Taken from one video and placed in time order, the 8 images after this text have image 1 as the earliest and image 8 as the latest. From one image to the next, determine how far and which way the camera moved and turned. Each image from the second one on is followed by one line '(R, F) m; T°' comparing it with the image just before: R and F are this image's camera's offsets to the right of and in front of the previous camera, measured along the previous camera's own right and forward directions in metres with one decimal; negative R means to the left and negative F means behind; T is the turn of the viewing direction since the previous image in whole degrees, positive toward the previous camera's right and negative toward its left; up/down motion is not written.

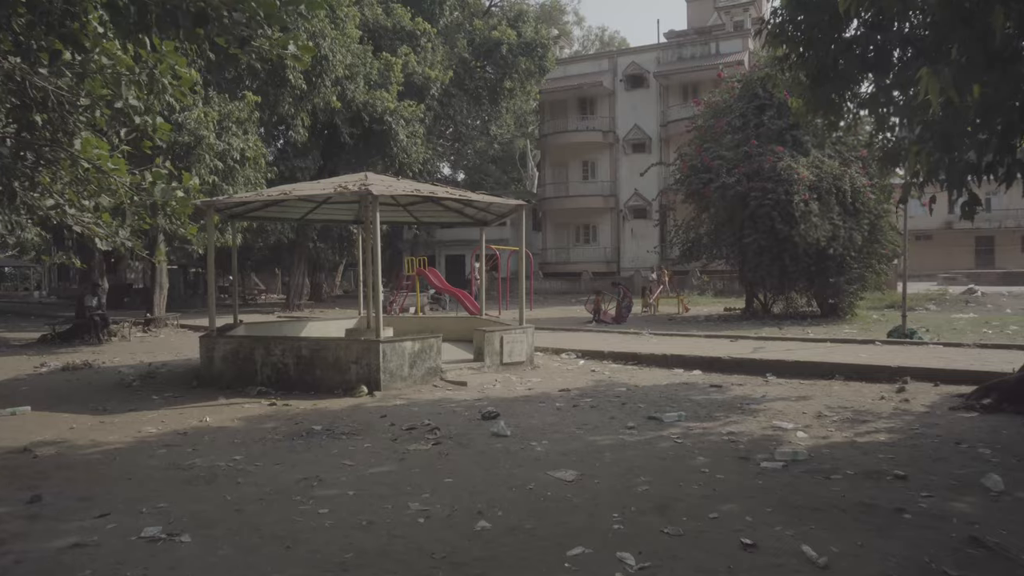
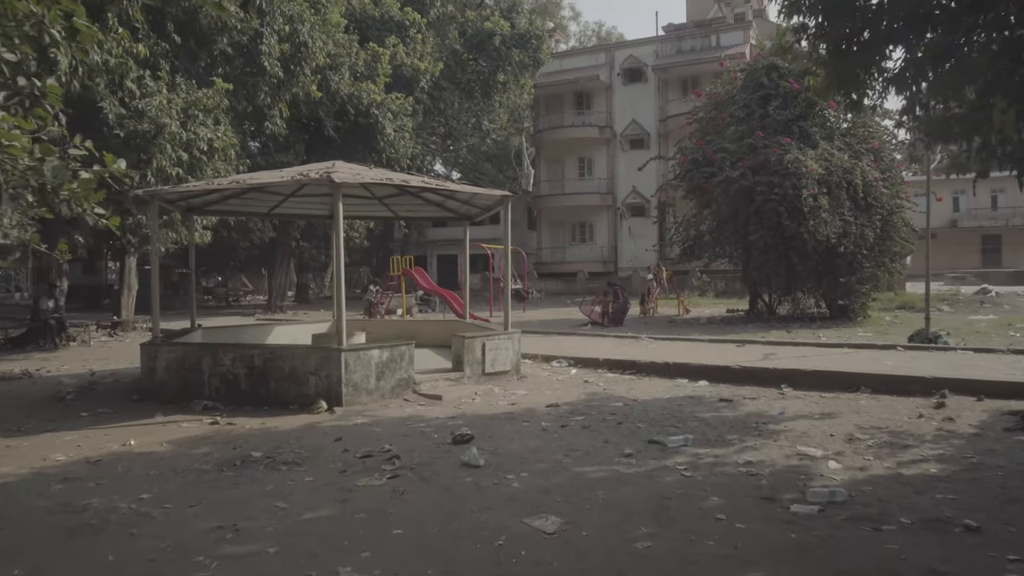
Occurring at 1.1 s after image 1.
(+0.1, +1.0) m; 0°
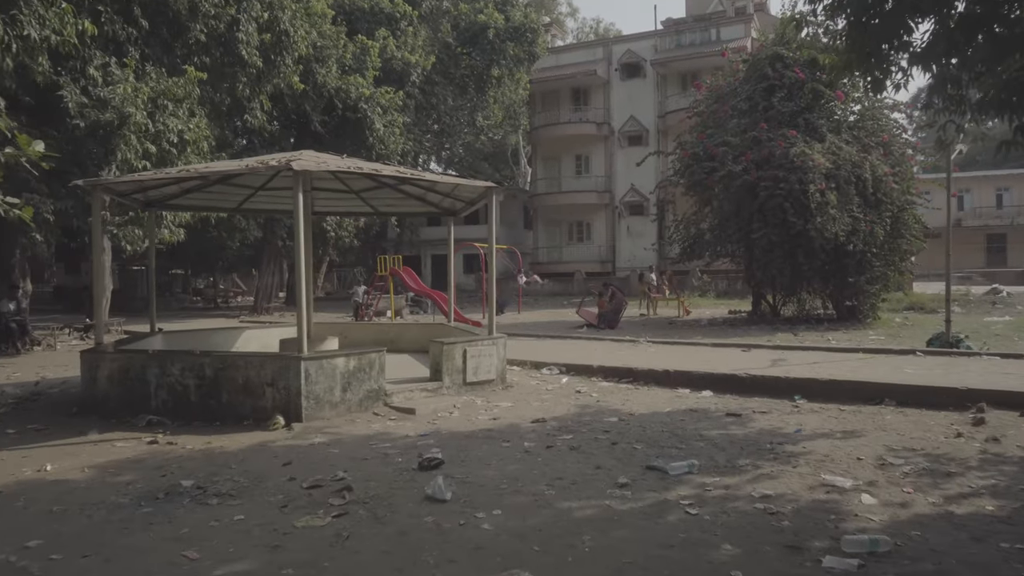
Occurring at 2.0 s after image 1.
(+0.1, +0.8) m; 0°
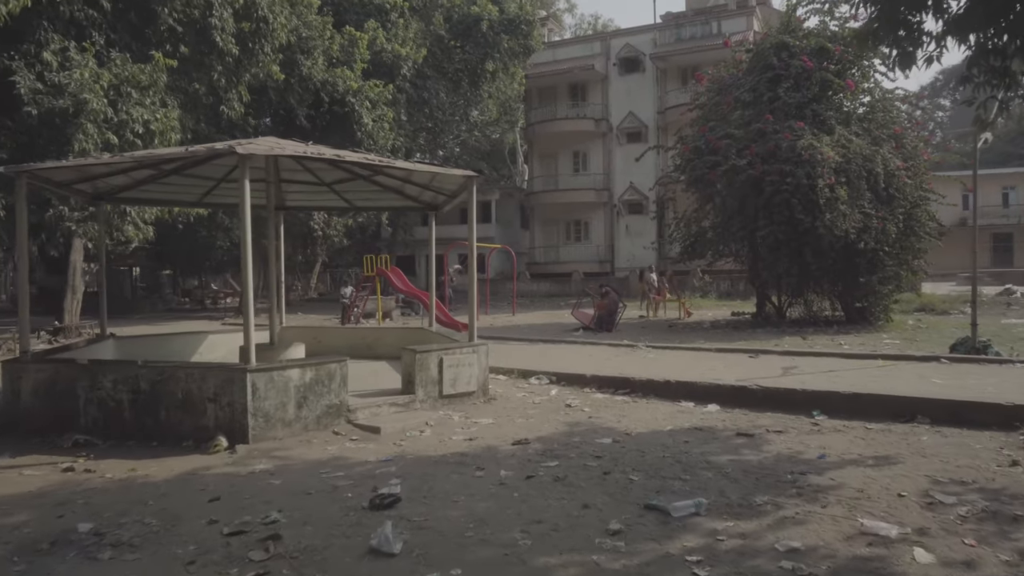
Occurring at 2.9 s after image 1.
(+0.1, +0.8) m; 0°
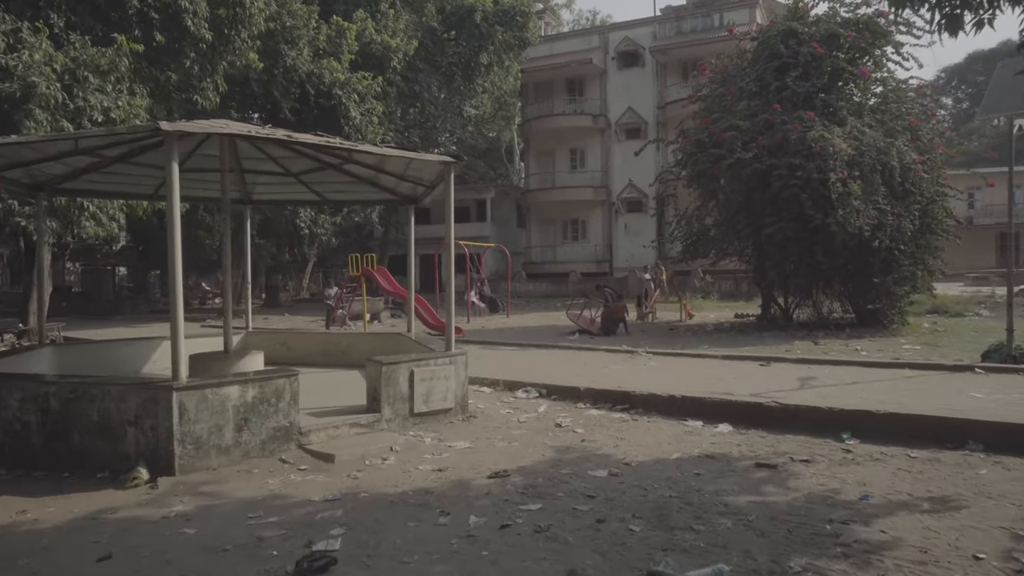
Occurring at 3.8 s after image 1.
(+0.1, +0.9) m; 0°
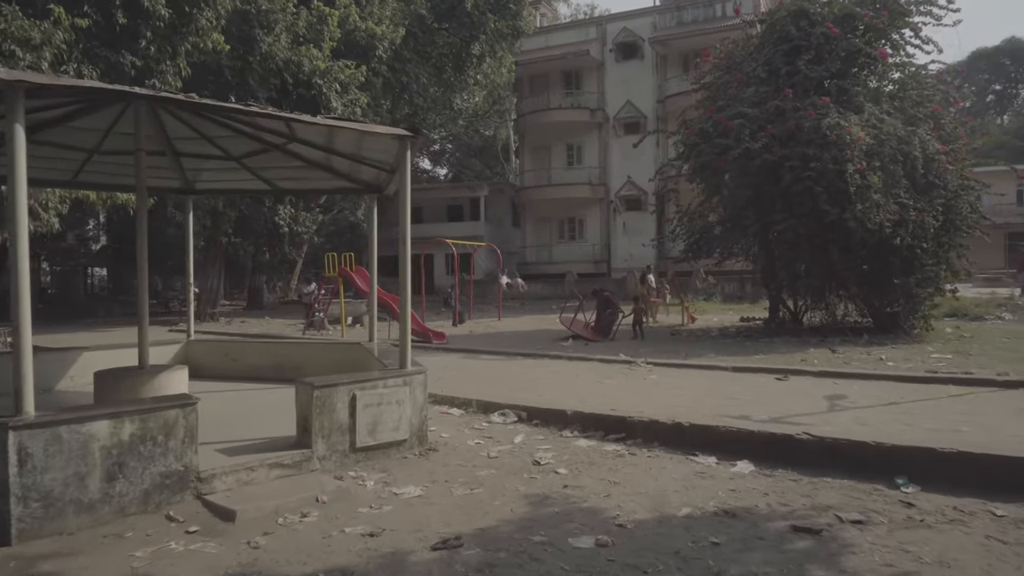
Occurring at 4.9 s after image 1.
(+0.1, +1.2) m; 0°
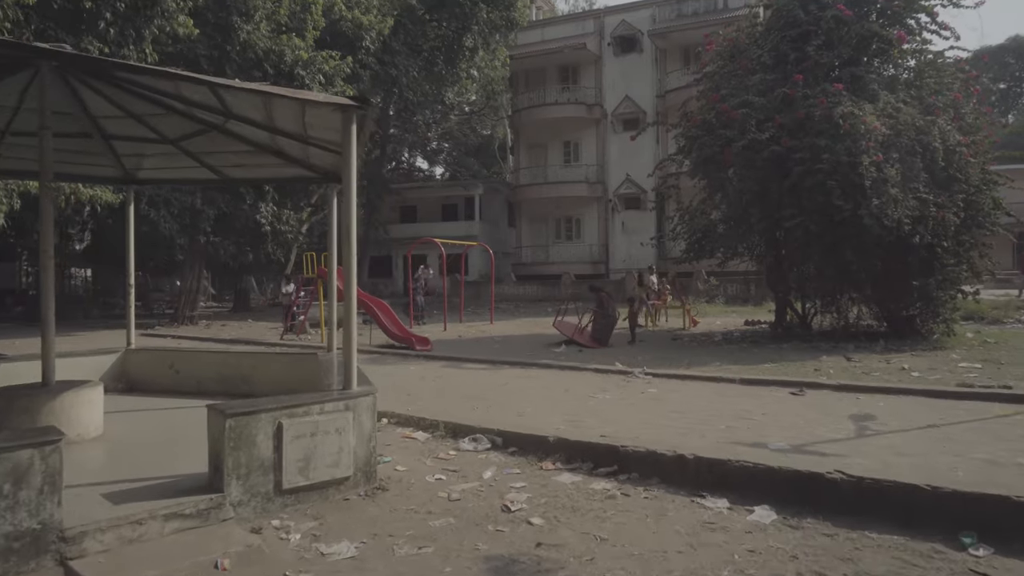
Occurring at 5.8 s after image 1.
(+0.1, +0.9) m; 0°
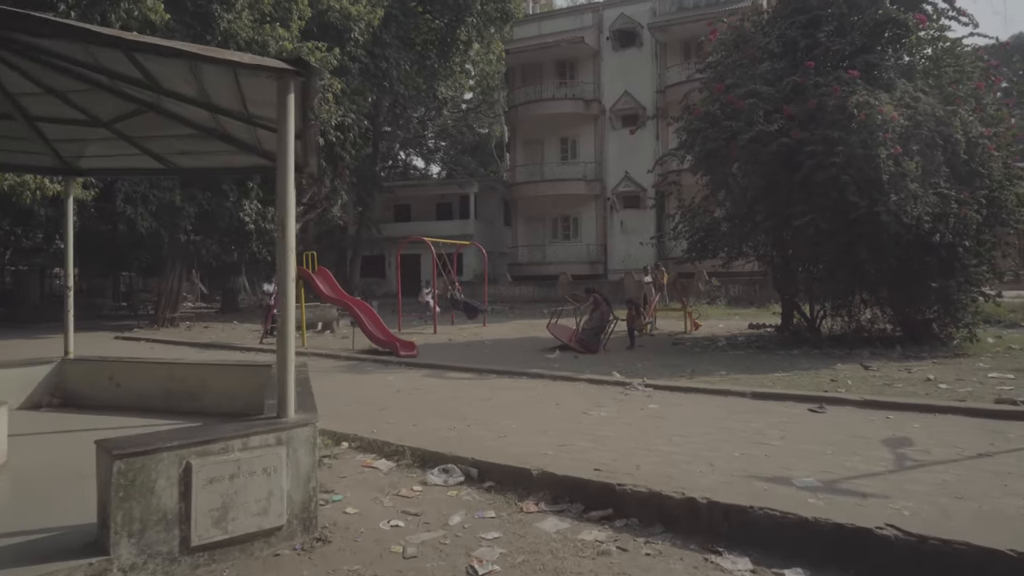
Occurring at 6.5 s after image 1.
(+0.1, +0.8) m; 0°
